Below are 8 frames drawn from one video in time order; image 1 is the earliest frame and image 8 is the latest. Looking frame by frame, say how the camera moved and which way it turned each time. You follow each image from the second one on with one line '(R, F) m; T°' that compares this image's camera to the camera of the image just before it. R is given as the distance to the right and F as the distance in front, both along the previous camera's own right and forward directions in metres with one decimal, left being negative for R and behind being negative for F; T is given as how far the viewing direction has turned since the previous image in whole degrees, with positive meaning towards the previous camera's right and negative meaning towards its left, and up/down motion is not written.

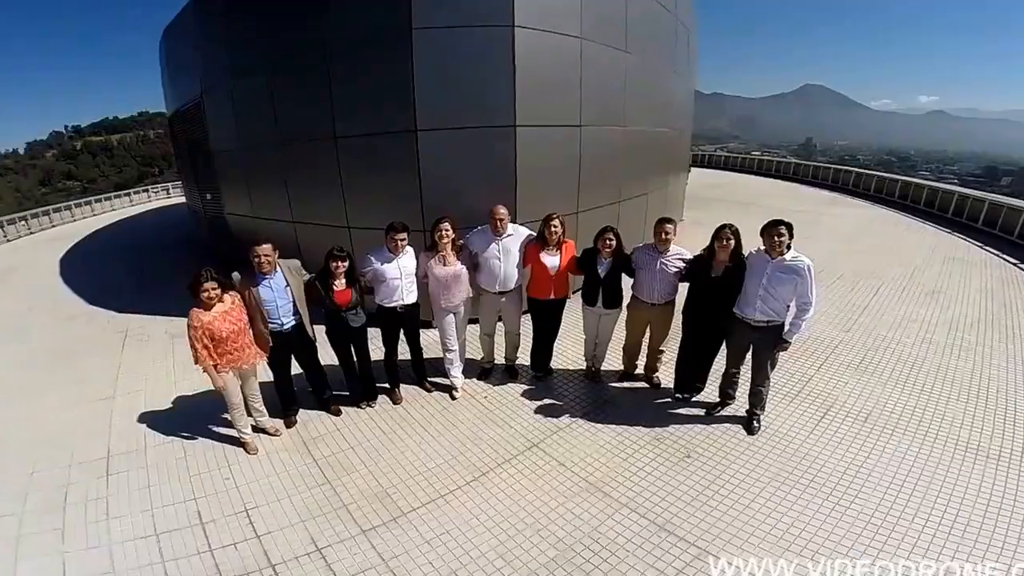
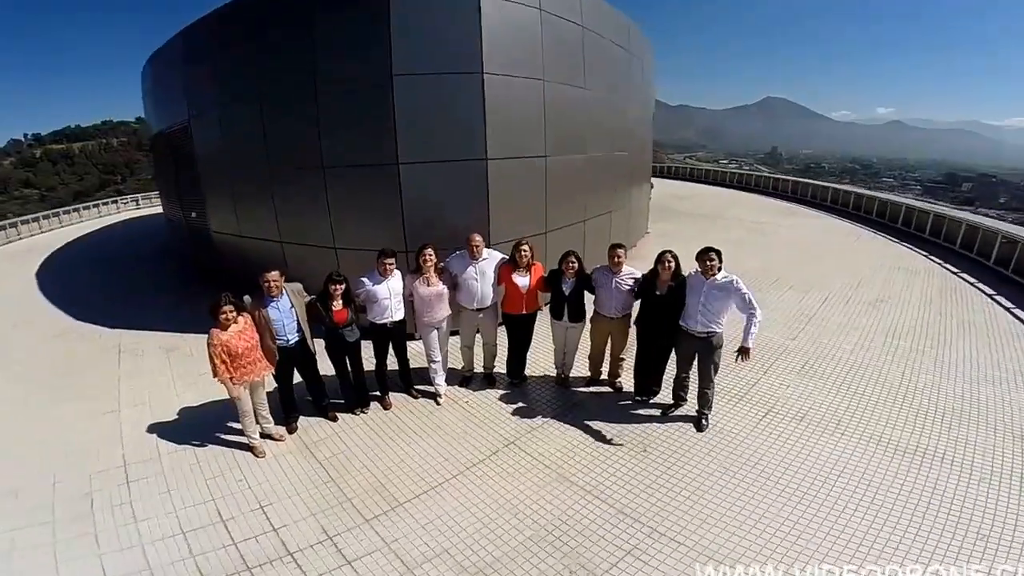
(0.0, -0.5) m; +2°
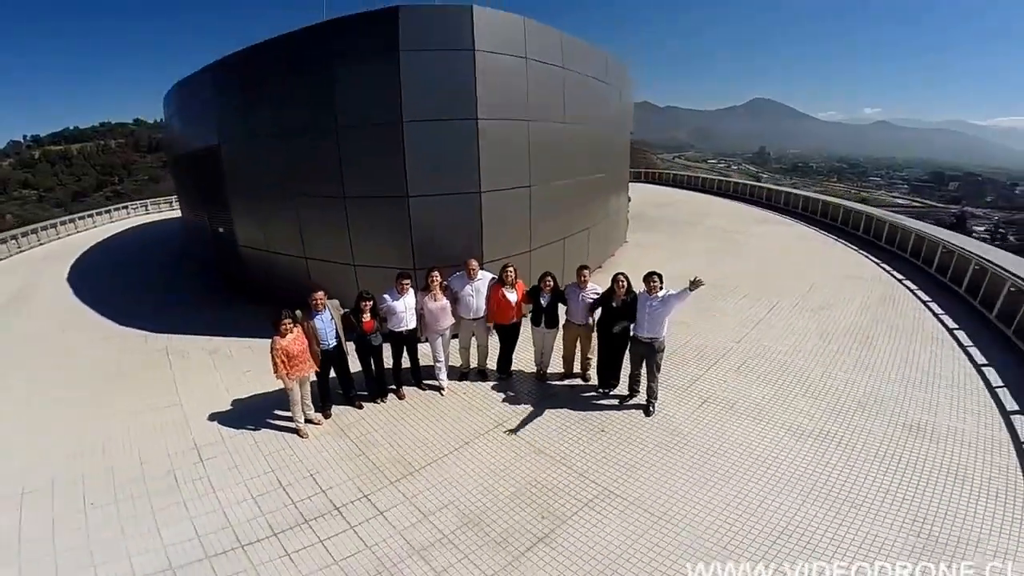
(+0.1, -1.1) m; +1°
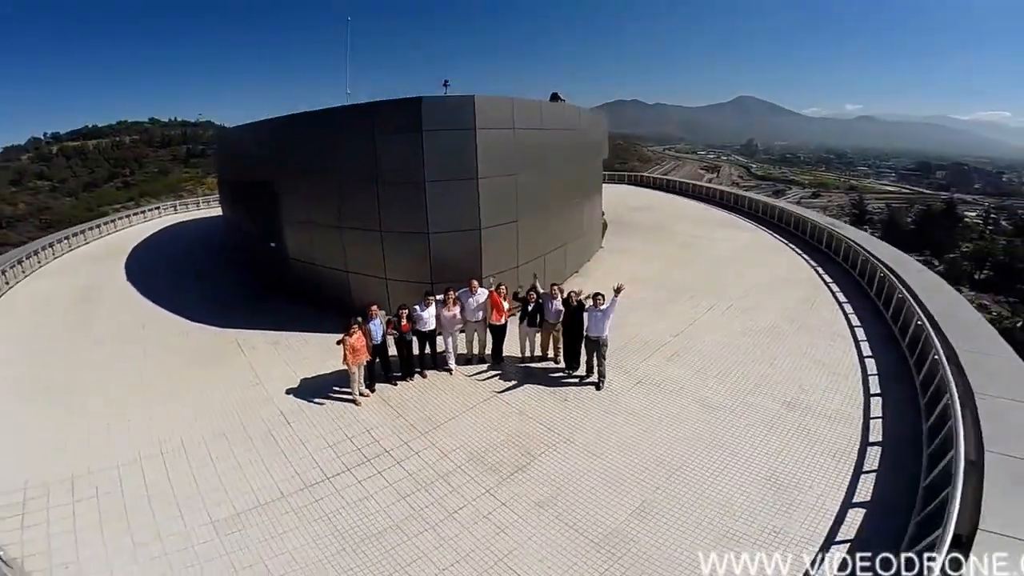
(+0.1, -2.1) m; 0°
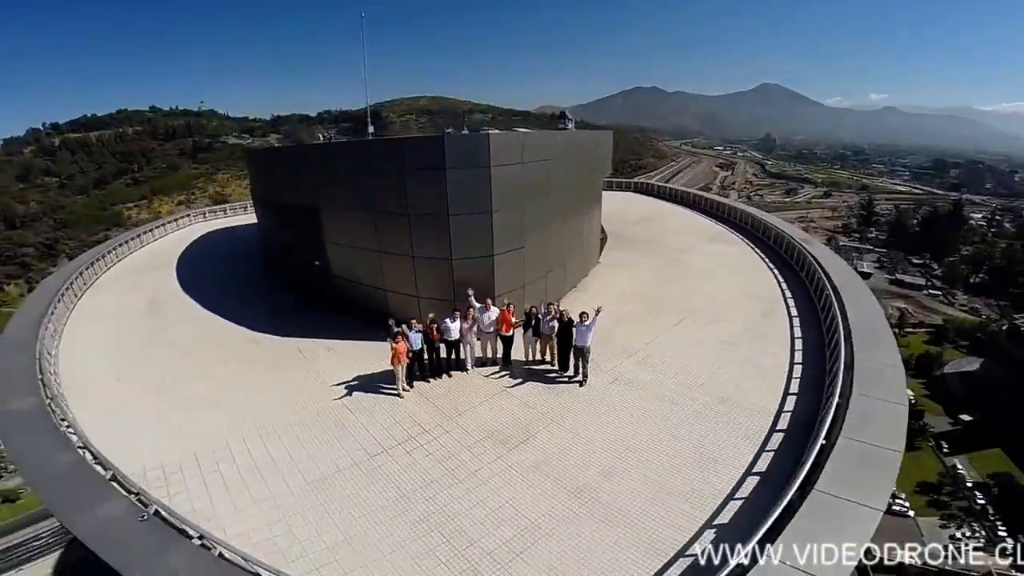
(0.0, -2.3) m; -1°
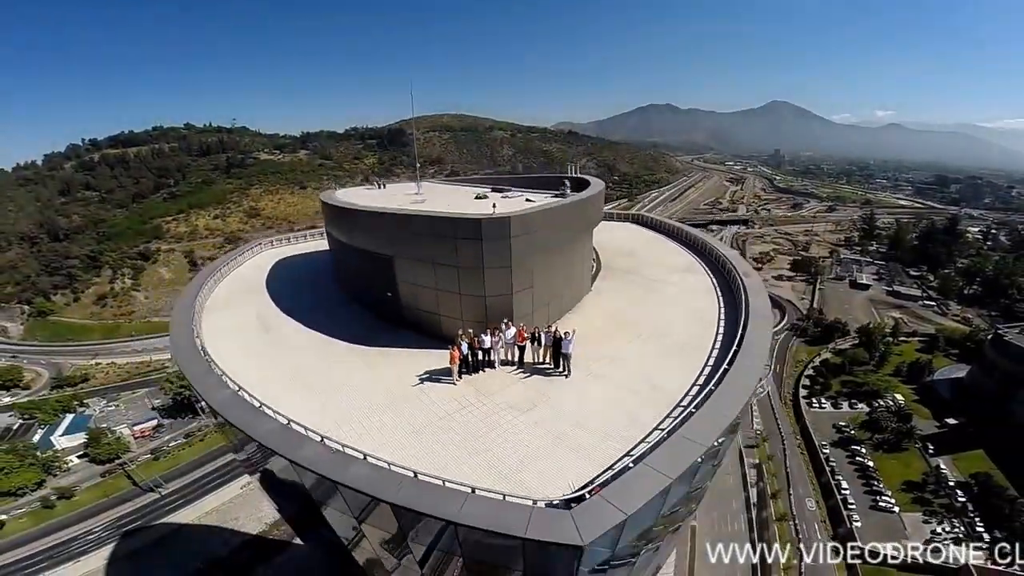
(-0.4, -3.1) m; -1°
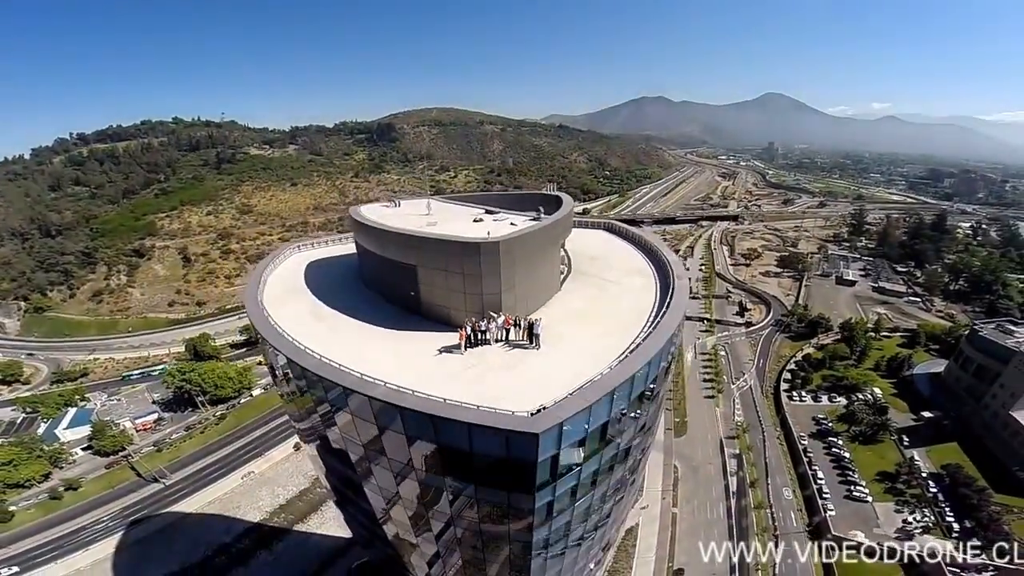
(+0.9, -0.7) m; 0°
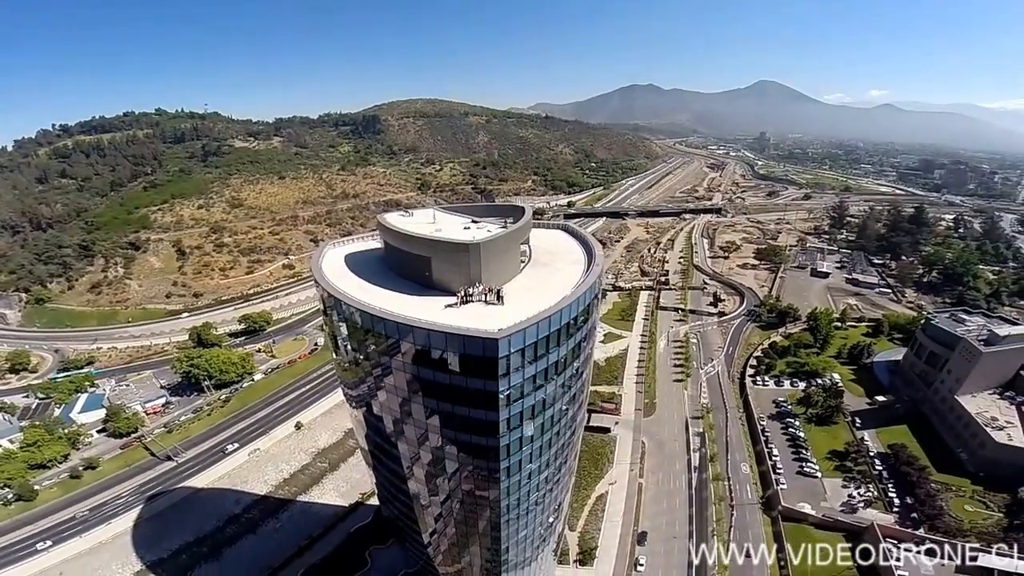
(+1.7, -2.0) m; 0°
